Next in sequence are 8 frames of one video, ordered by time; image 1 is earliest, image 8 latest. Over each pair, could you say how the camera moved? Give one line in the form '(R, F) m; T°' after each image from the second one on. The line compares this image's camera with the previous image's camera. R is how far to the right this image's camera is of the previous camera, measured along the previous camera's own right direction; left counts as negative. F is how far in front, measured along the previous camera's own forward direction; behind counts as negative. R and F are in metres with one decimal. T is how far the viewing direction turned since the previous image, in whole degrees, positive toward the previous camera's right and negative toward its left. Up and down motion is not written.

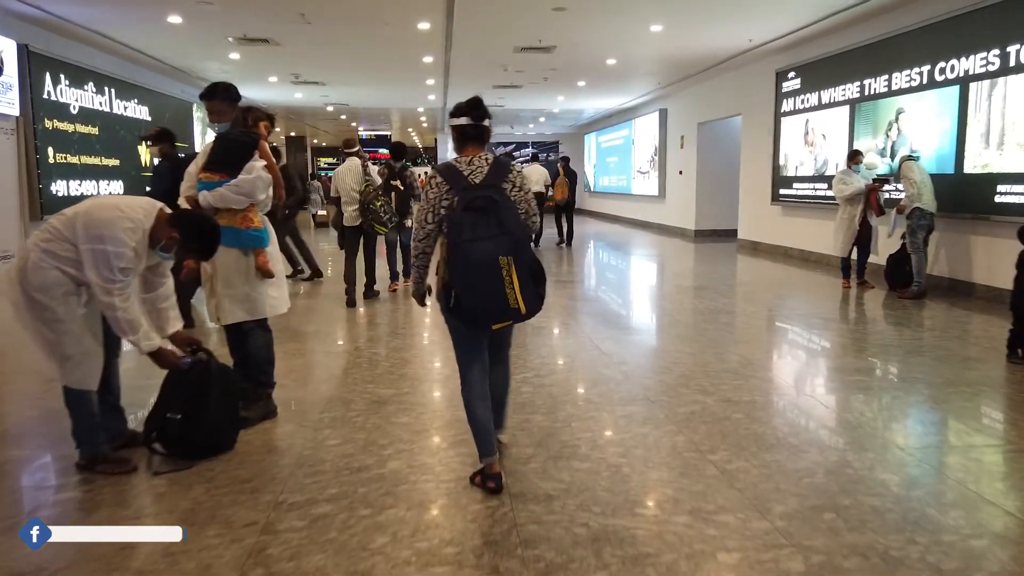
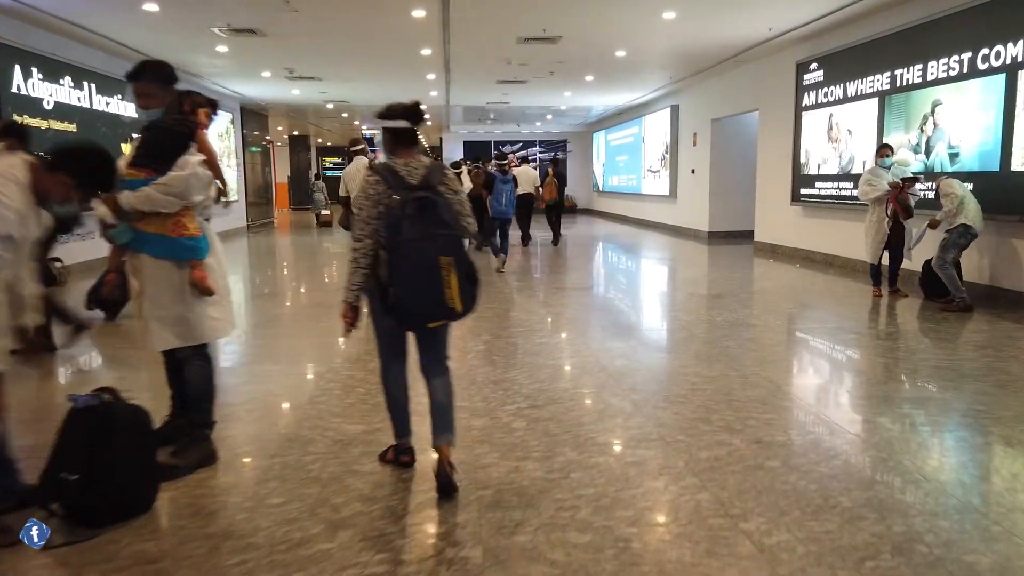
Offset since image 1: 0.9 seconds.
(+0.1, +0.6) m; -1°
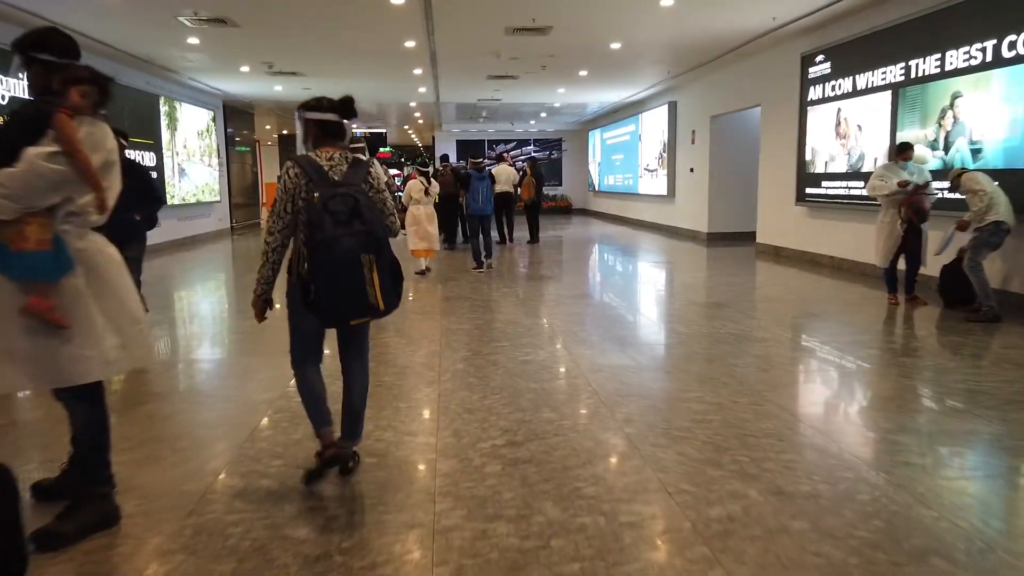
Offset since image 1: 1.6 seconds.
(+0.1, +0.5) m; 0°
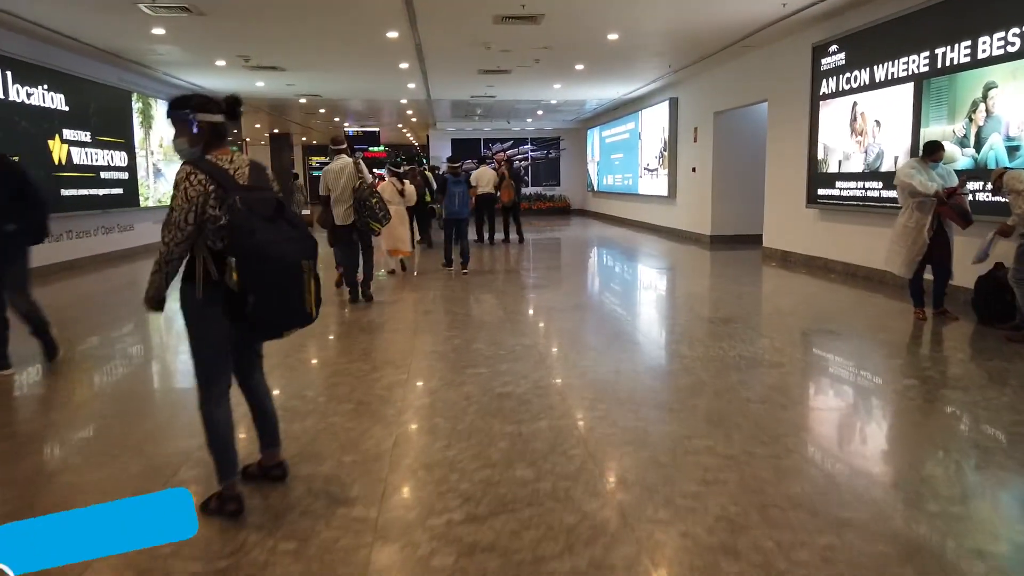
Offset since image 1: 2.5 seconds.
(+0.1, +0.6) m; 0°
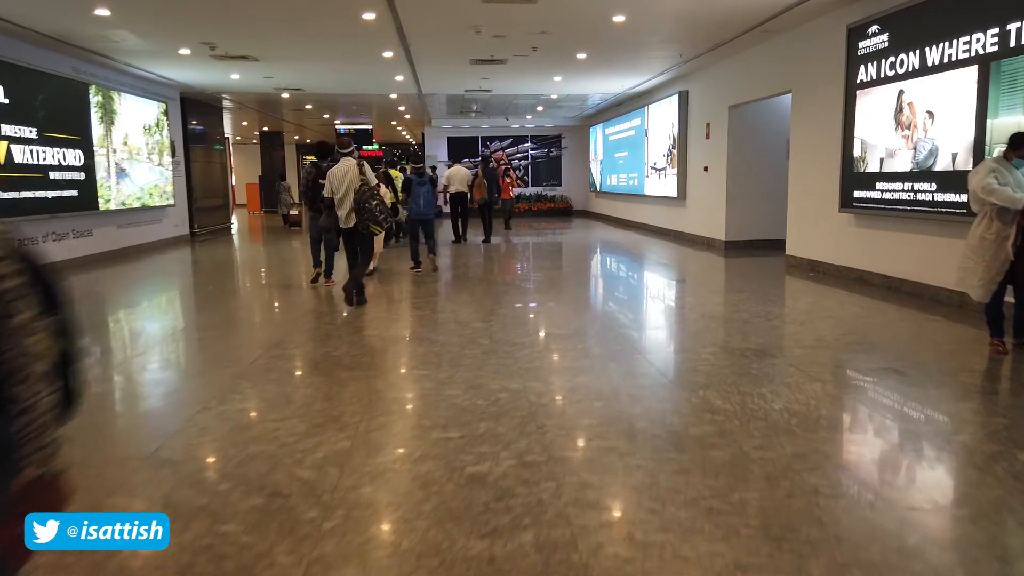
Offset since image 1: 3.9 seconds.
(+0.1, +1.0) m; 0°
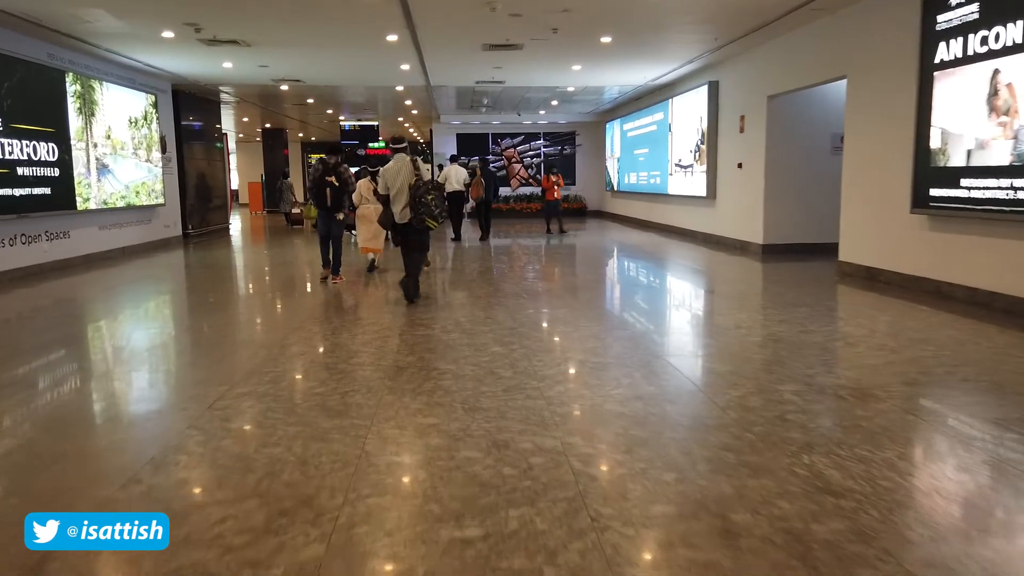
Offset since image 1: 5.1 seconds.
(-0.1, +0.9) m; -1°
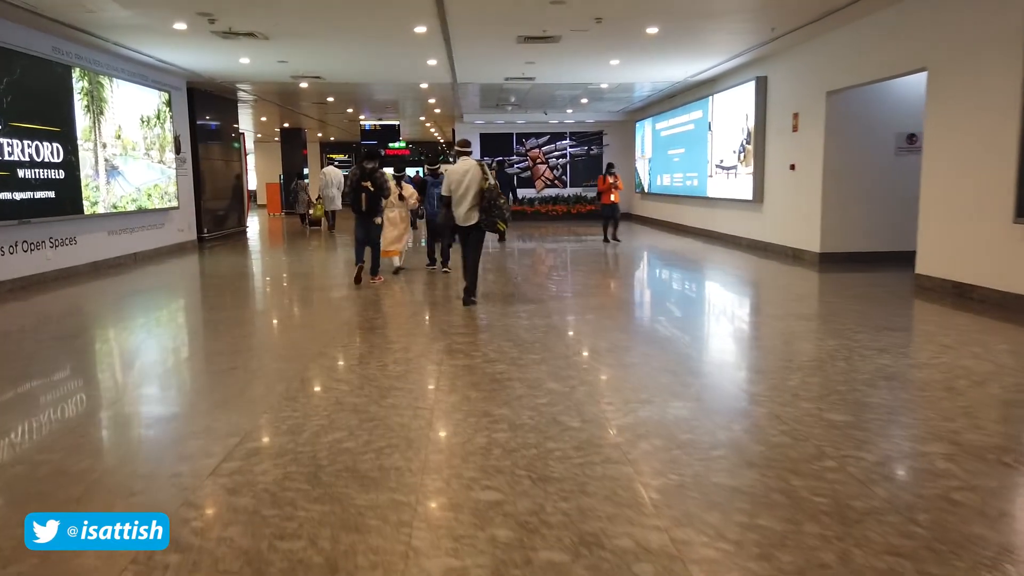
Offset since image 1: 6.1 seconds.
(-0.2, +0.7) m; -1°
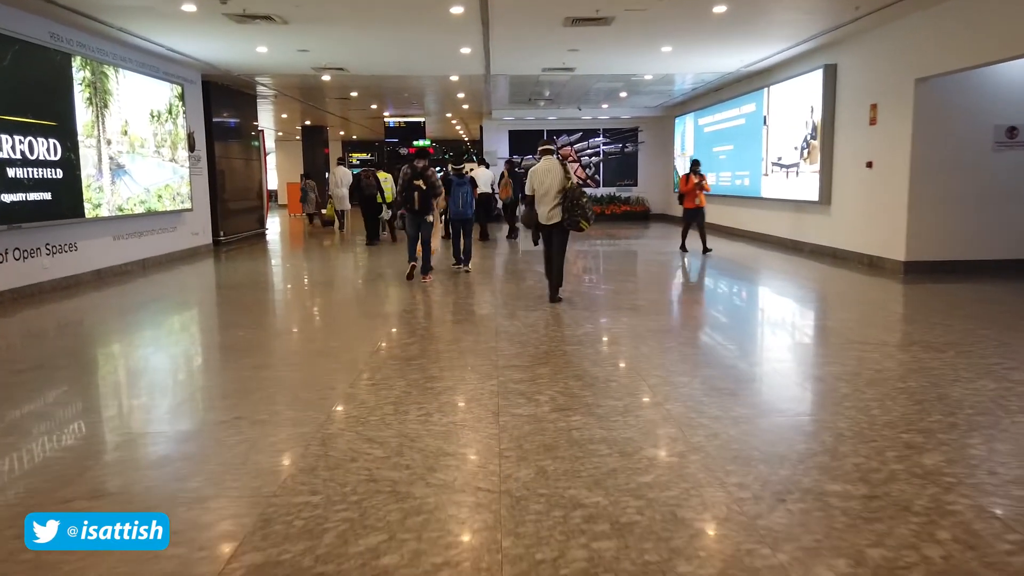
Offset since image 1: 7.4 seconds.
(-0.3, +0.9) m; -2°
